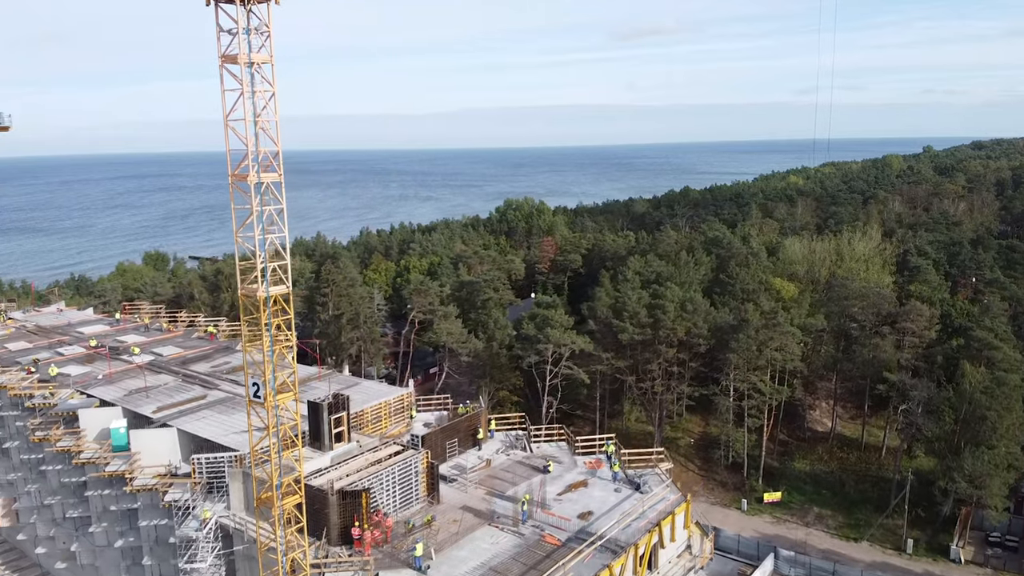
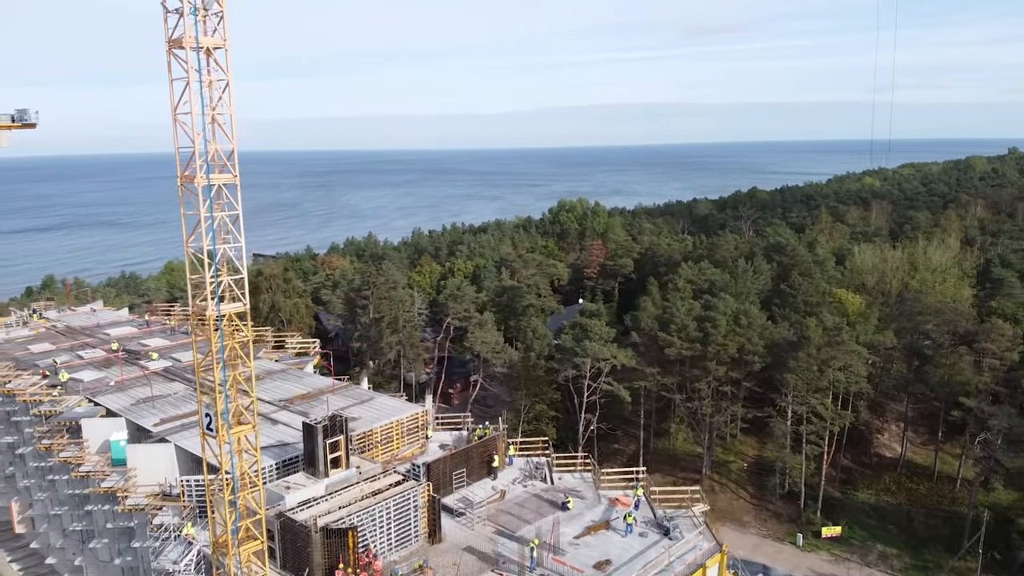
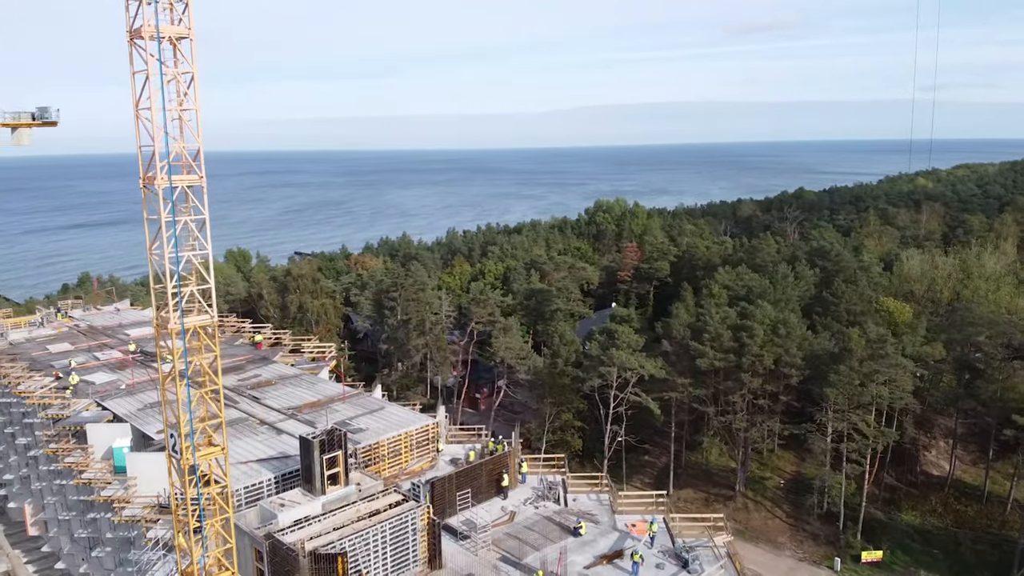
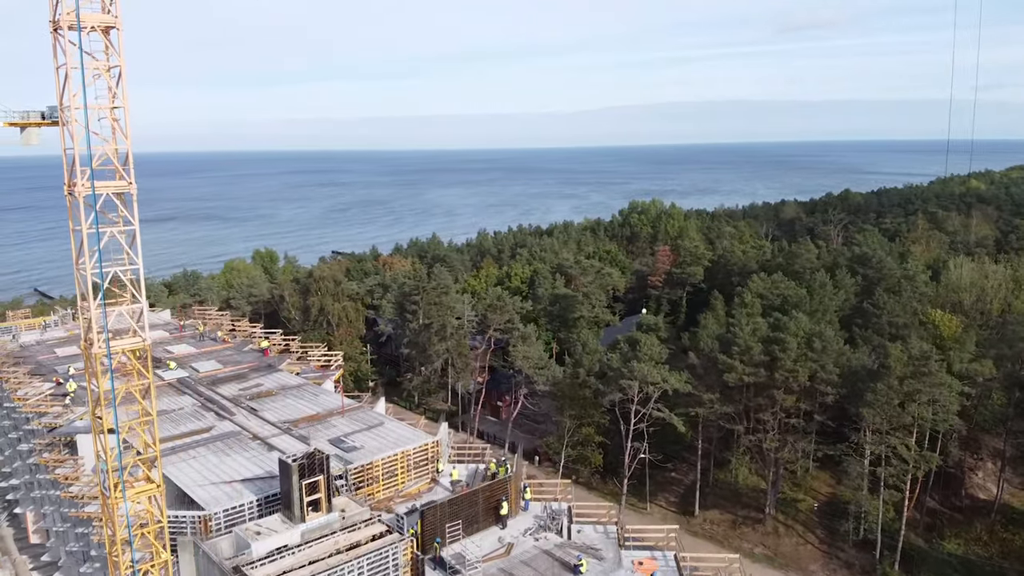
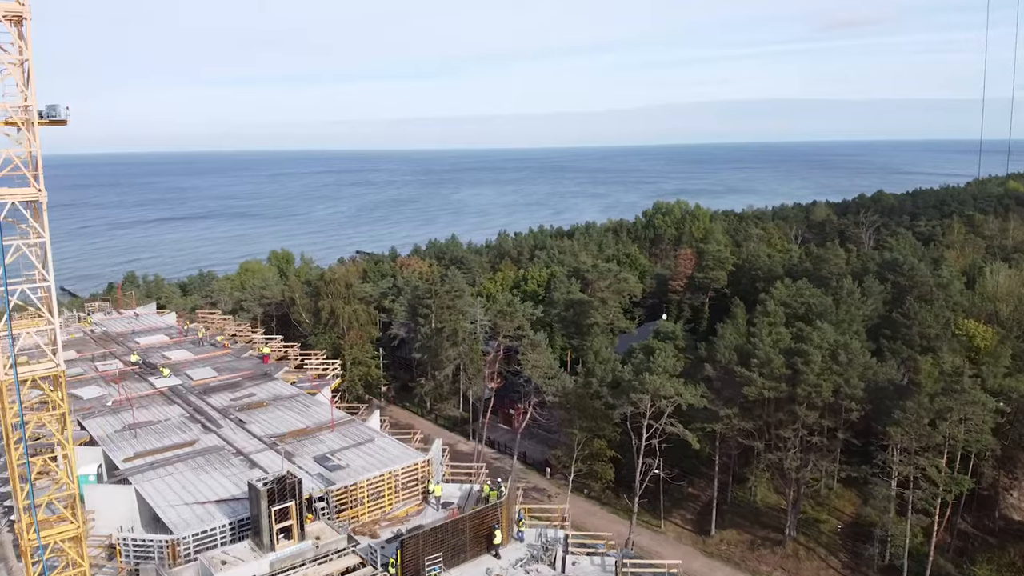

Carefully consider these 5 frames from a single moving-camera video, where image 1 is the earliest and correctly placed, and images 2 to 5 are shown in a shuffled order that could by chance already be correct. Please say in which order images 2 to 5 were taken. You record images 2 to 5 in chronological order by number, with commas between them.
2, 3, 4, 5
